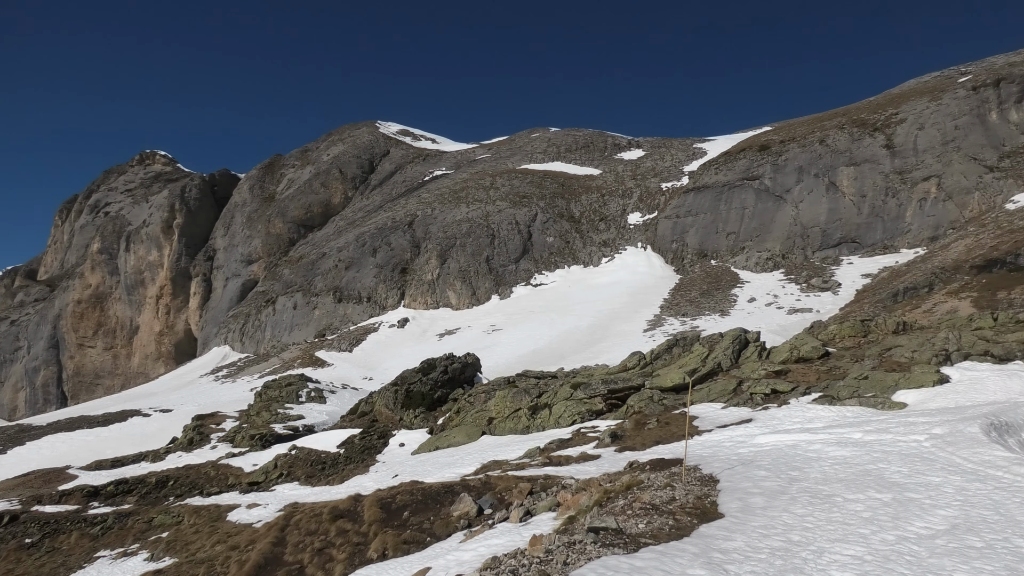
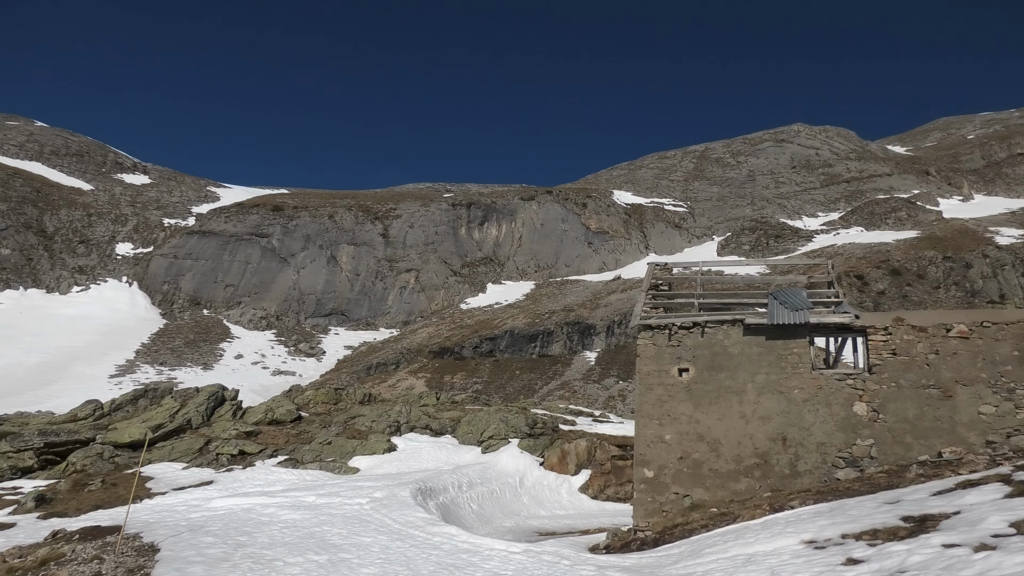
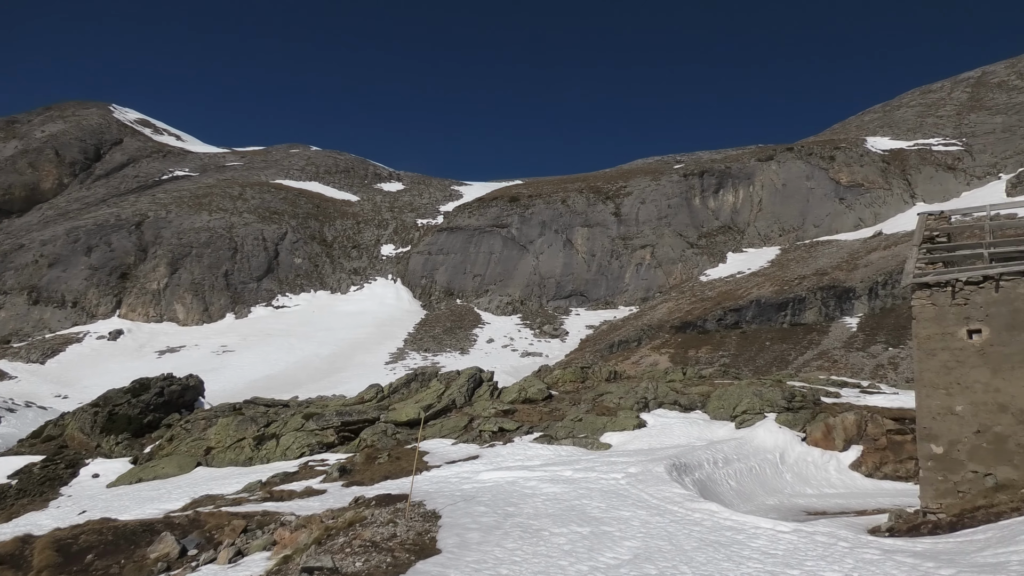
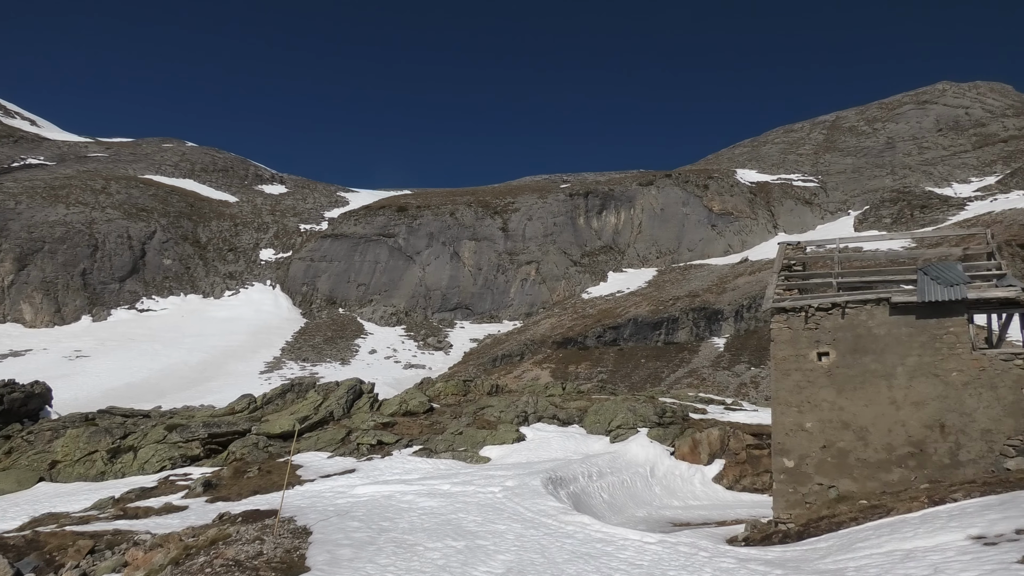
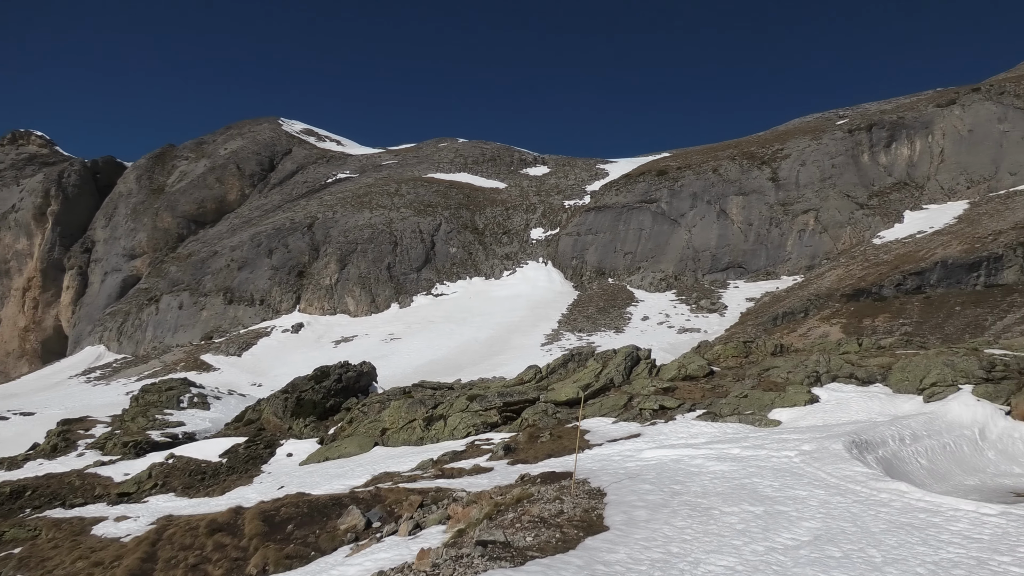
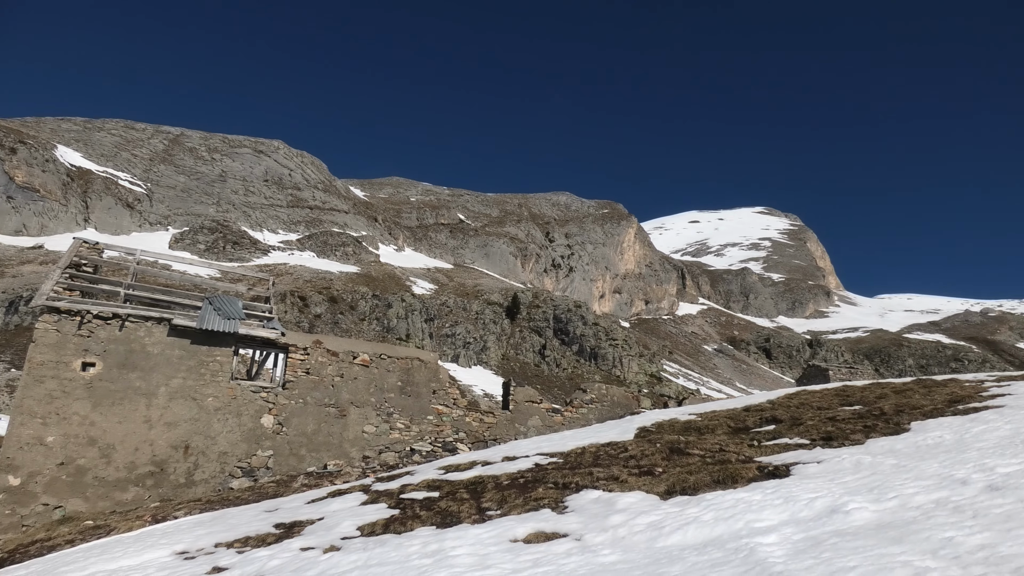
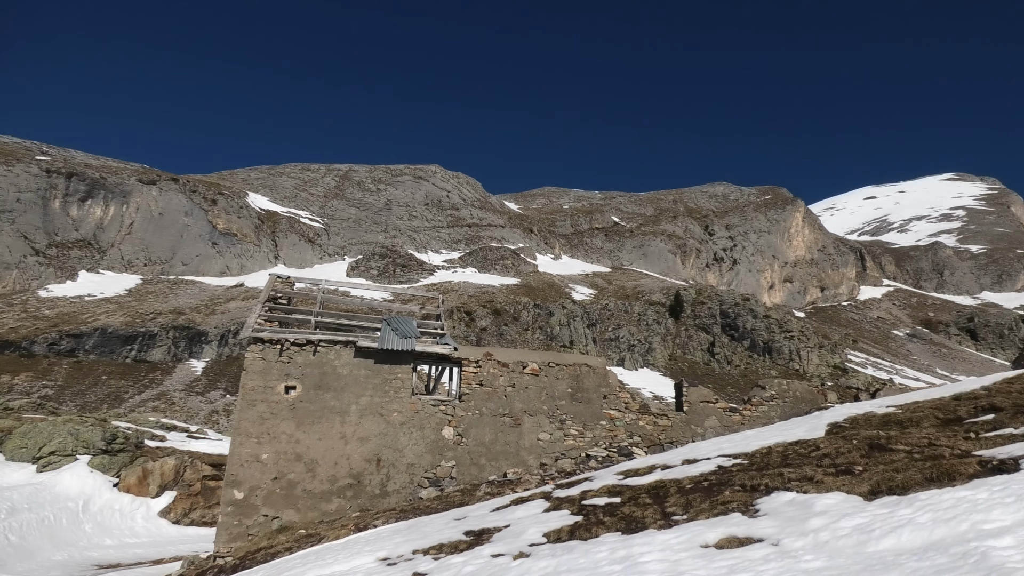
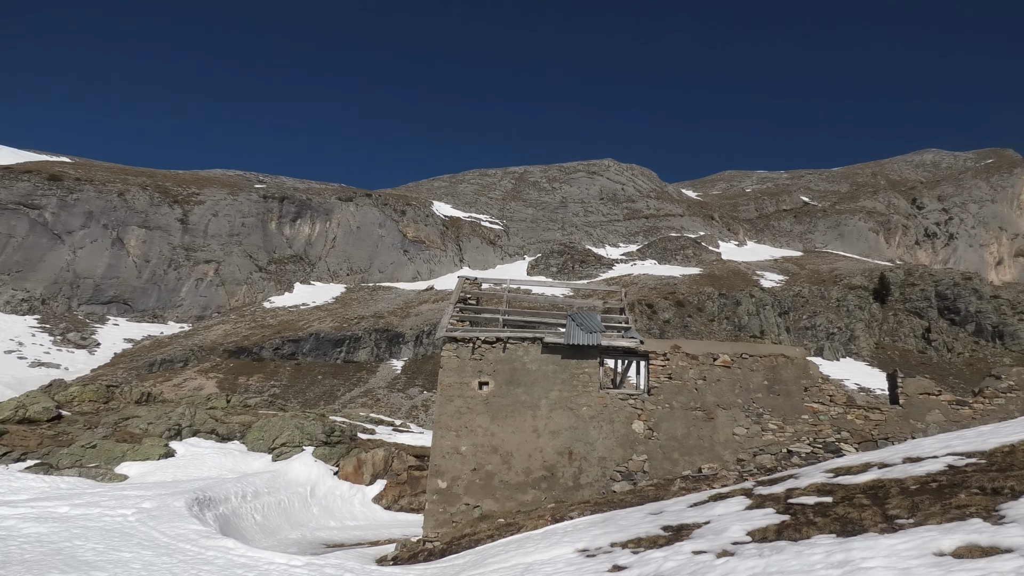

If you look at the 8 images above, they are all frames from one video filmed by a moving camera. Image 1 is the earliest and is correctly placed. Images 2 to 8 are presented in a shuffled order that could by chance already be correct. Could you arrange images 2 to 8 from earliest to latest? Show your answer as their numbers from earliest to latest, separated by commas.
5, 3, 4, 2, 8, 7, 6
